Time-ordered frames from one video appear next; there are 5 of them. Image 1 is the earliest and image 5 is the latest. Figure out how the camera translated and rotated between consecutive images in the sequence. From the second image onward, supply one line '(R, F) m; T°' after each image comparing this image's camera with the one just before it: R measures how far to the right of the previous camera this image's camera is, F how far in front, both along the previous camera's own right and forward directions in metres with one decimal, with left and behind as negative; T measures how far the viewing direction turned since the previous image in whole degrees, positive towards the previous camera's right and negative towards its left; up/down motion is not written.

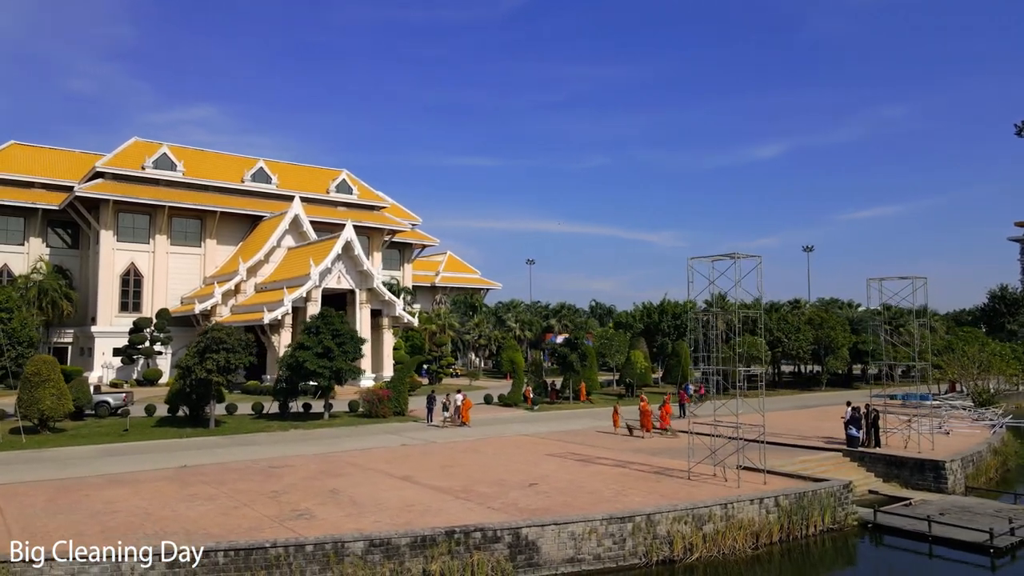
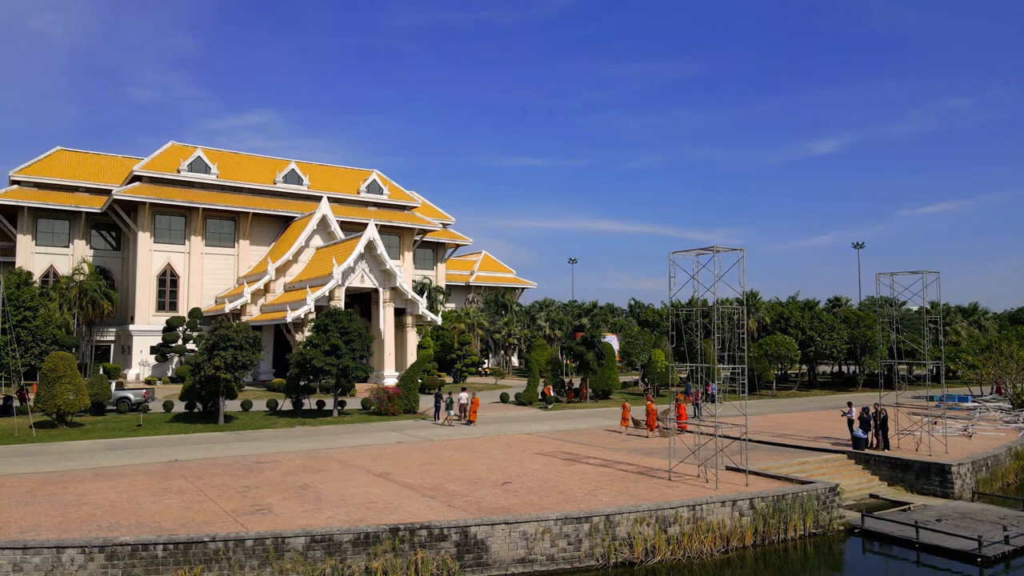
(+1.4, +0.3) m; -4°
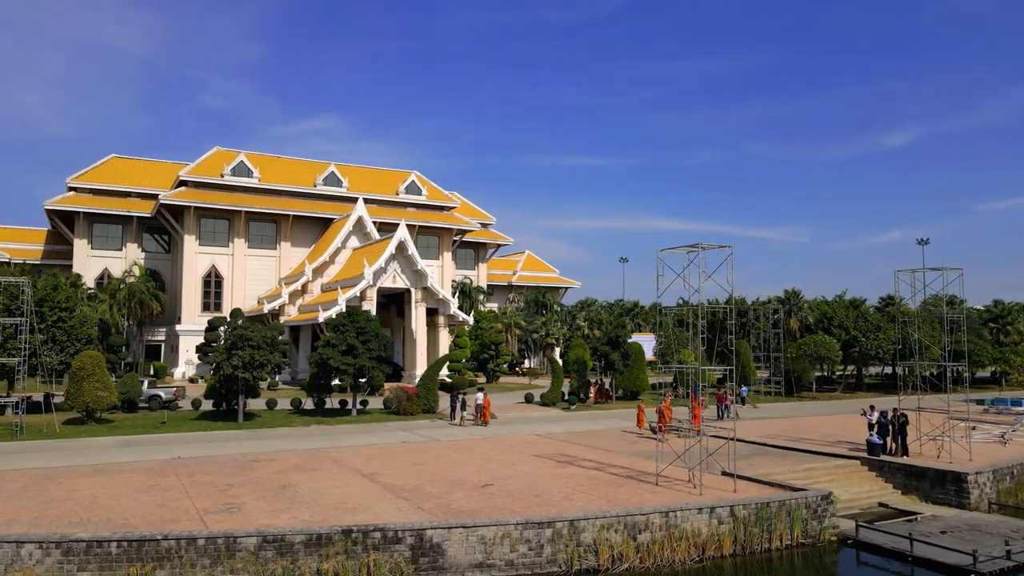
(+1.4, +0.3) m; -4°
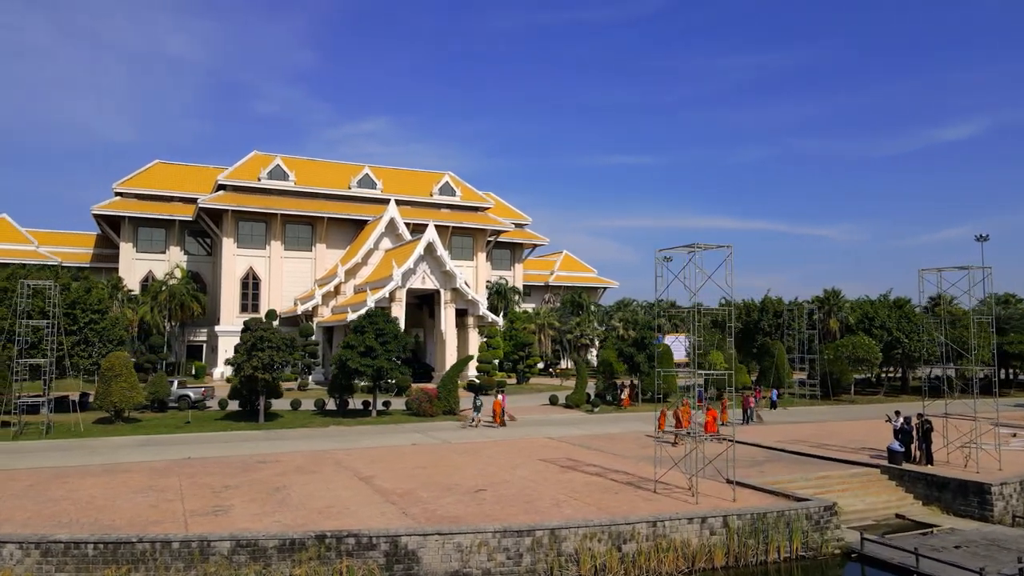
(+0.9, +0.3) m; -4°
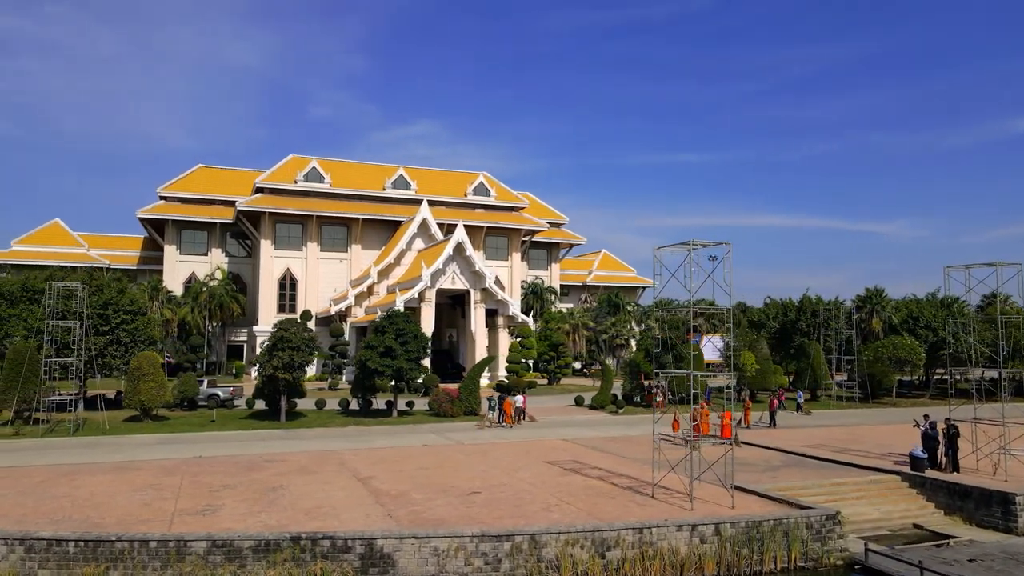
(+0.9, +0.3) m; -4°
